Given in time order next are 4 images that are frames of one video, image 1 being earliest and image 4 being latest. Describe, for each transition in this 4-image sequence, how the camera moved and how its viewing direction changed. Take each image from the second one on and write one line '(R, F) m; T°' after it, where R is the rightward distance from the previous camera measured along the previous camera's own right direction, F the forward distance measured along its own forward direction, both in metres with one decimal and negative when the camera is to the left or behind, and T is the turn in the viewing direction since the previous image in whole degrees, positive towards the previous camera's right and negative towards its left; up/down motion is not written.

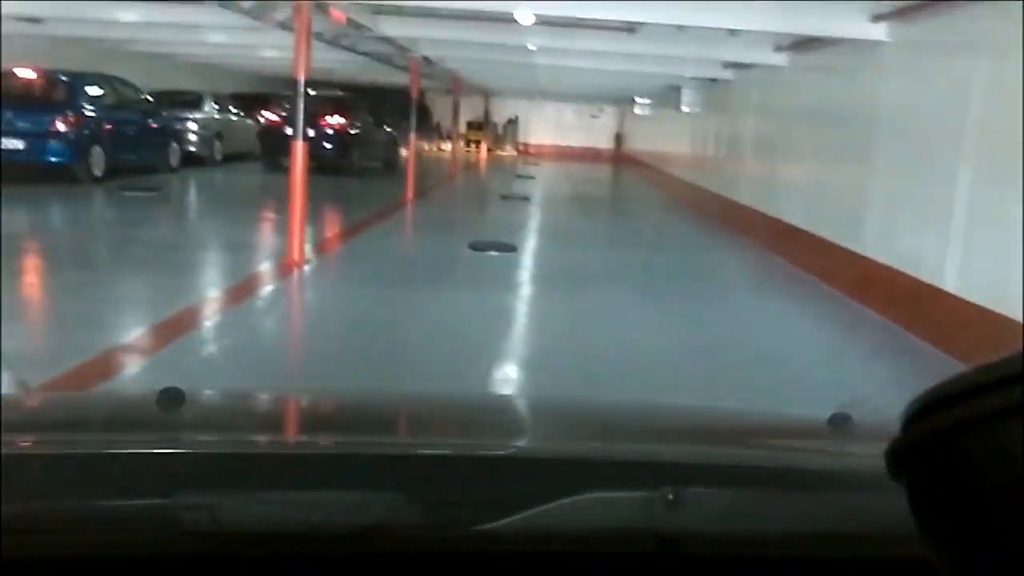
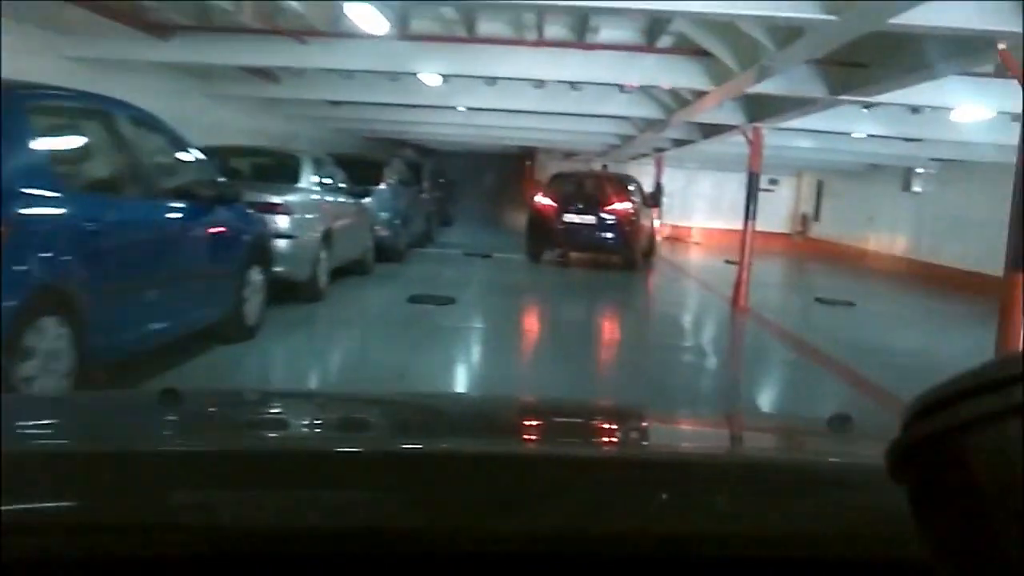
(-0.5, +2.5) m; -2°
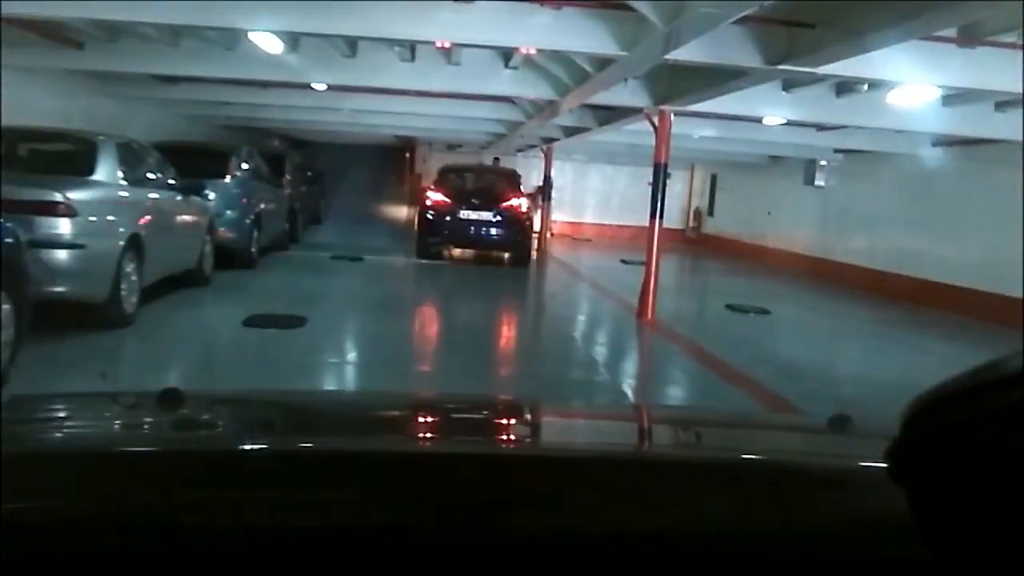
(-0.1, +0.3) m; +4°
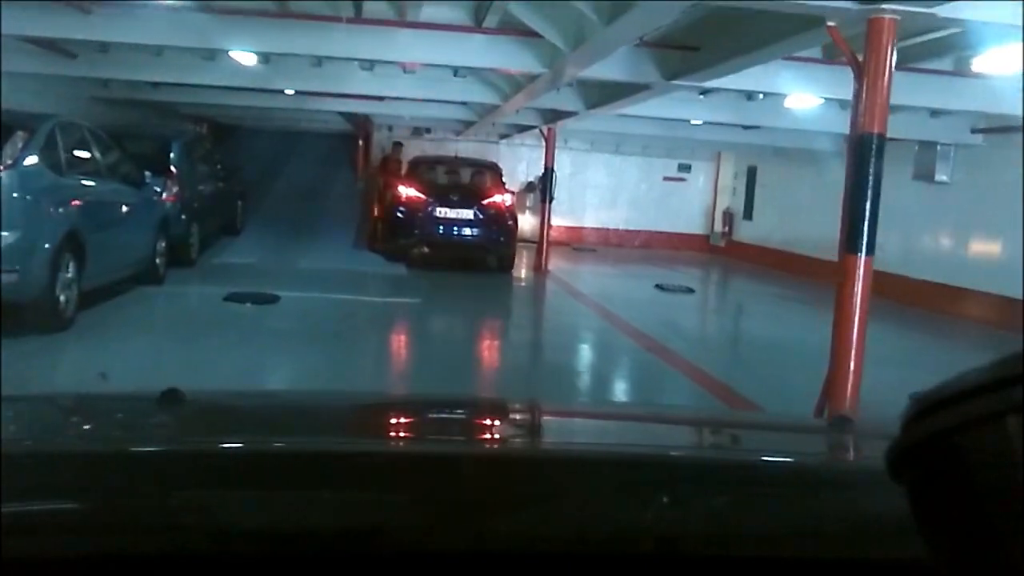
(0.0, +0.1) m; +1°
